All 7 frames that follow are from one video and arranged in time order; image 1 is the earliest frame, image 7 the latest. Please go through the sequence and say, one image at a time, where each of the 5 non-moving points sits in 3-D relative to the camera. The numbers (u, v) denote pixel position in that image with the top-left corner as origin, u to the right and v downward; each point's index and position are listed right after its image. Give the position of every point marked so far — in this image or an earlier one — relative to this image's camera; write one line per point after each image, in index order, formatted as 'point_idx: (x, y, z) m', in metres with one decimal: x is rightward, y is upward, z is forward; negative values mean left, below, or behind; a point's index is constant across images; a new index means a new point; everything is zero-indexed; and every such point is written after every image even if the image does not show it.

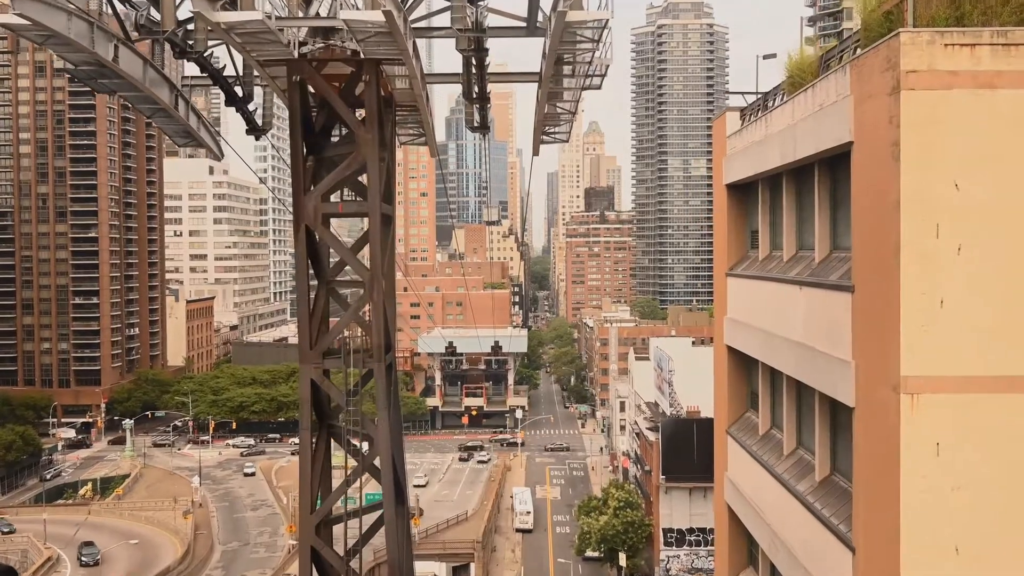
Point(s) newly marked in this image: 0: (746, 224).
0: (+4.7, +1.3, +15.9) m
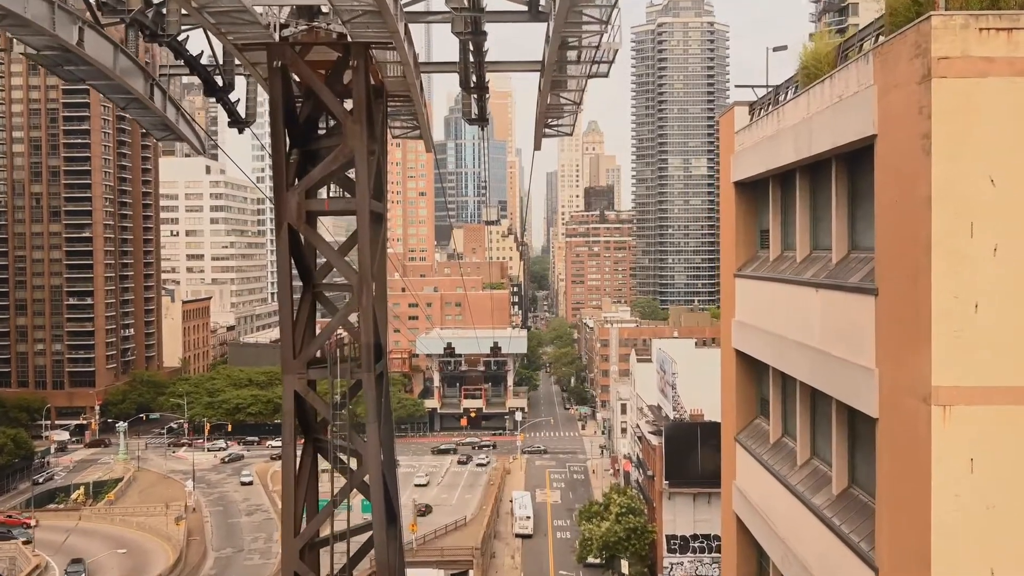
0: (+4.7, +1.2, +15.3) m
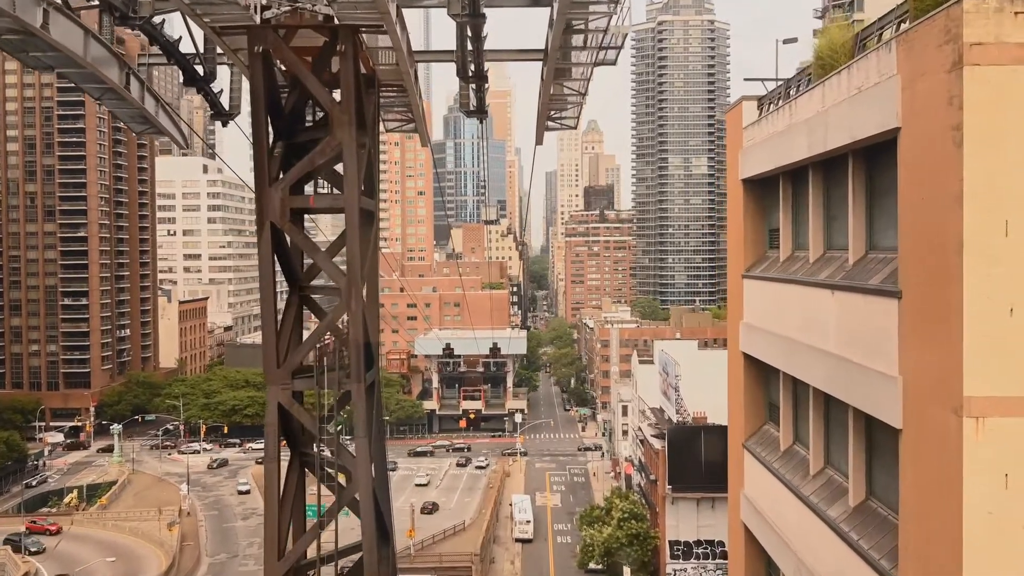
0: (+4.7, +1.2, +14.8) m
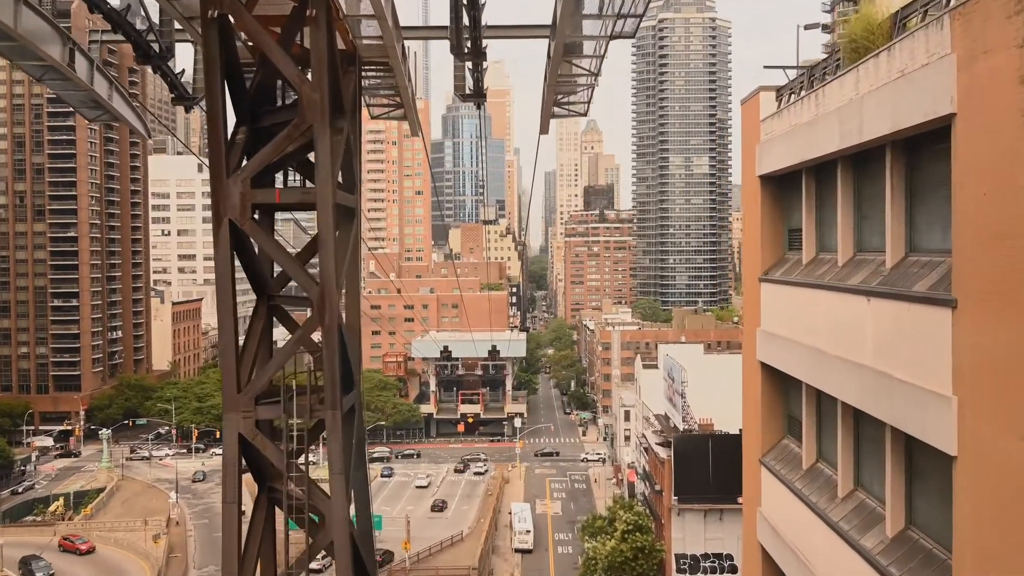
0: (+4.7, +1.1, +13.8) m
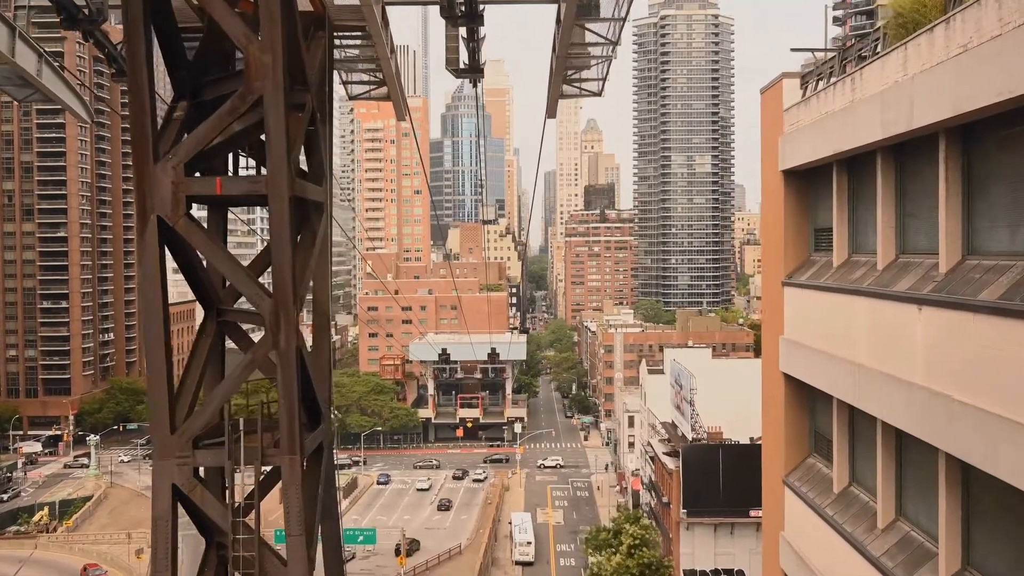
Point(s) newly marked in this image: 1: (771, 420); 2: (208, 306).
0: (+4.7, +1.1, +12.6) m
1: (+4.4, -2.2, +13.5) m
2: (-2.0, -0.1, +5.2) m
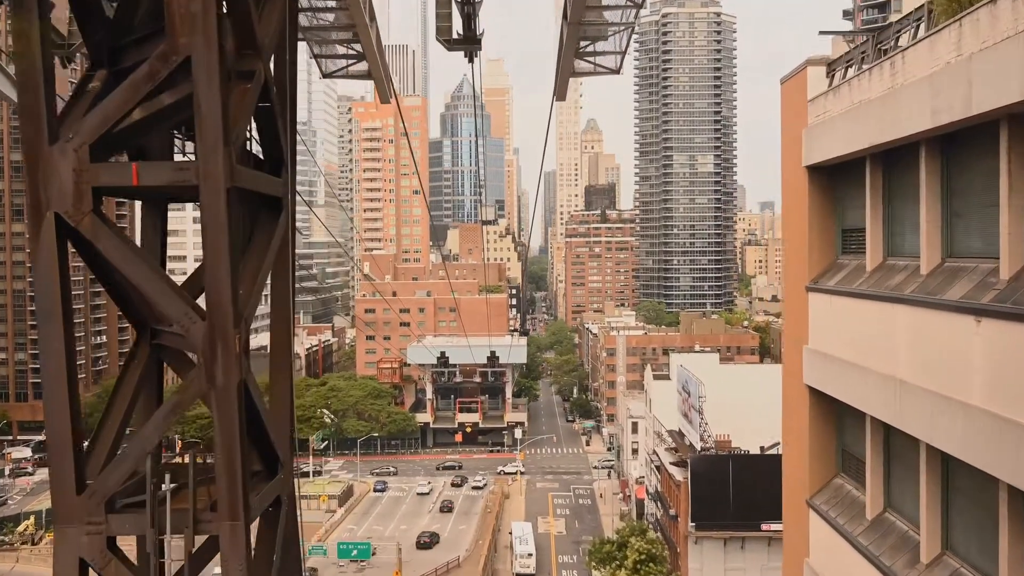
0: (+4.7, +1.0, +11.6) m
1: (+4.4, -2.3, +12.5) m
2: (-2.0, -0.2, +4.2) m
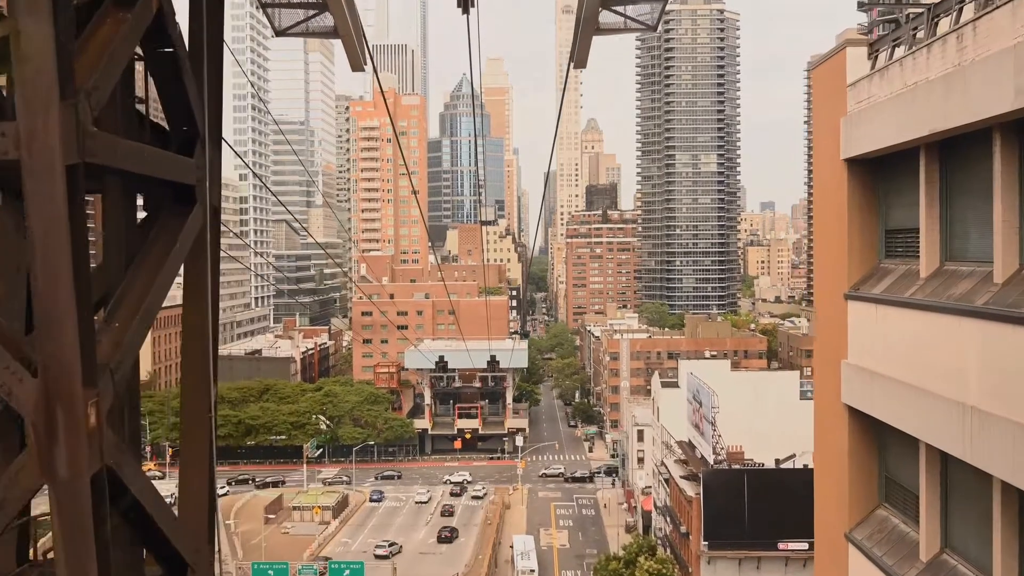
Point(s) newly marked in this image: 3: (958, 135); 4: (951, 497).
0: (+4.8, +0.9, +10.3) m
1: (+4.4, -2.4, +11.2) m
2: (-1.9, -0.3, +2.9) m
3: (+4.6, +1.6, +8.1) m
4: (+4.8, -2.3, +8.7) m
